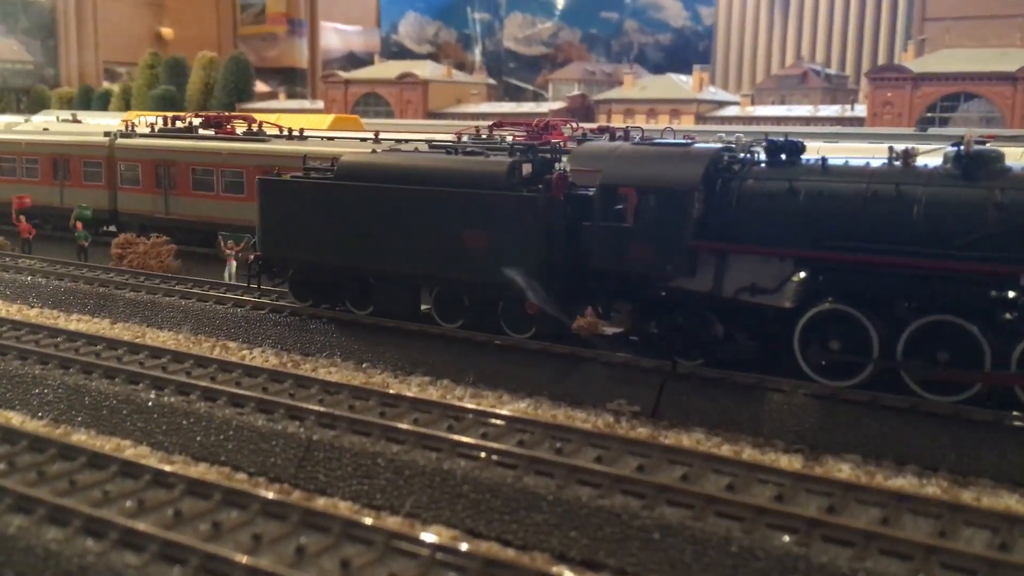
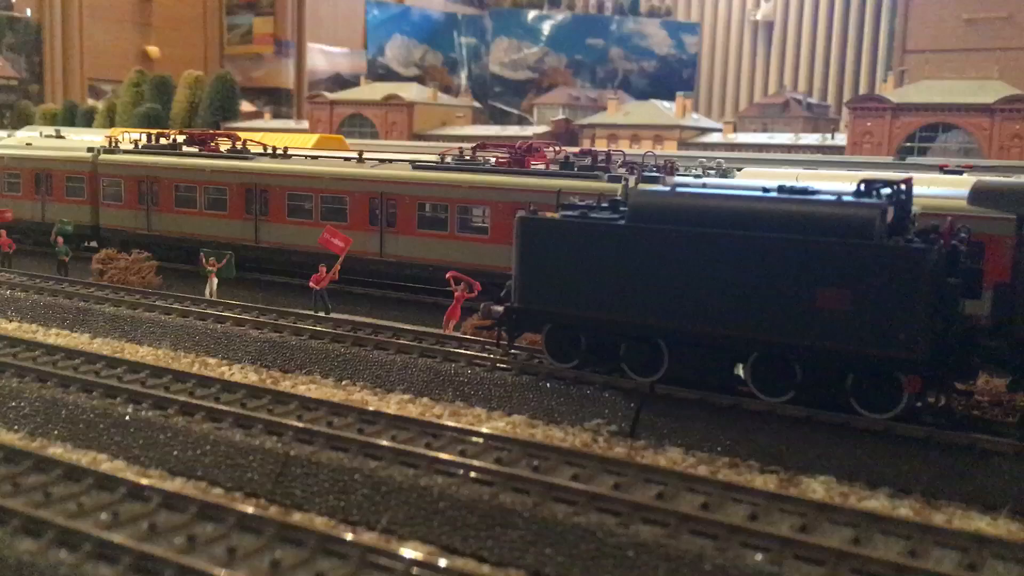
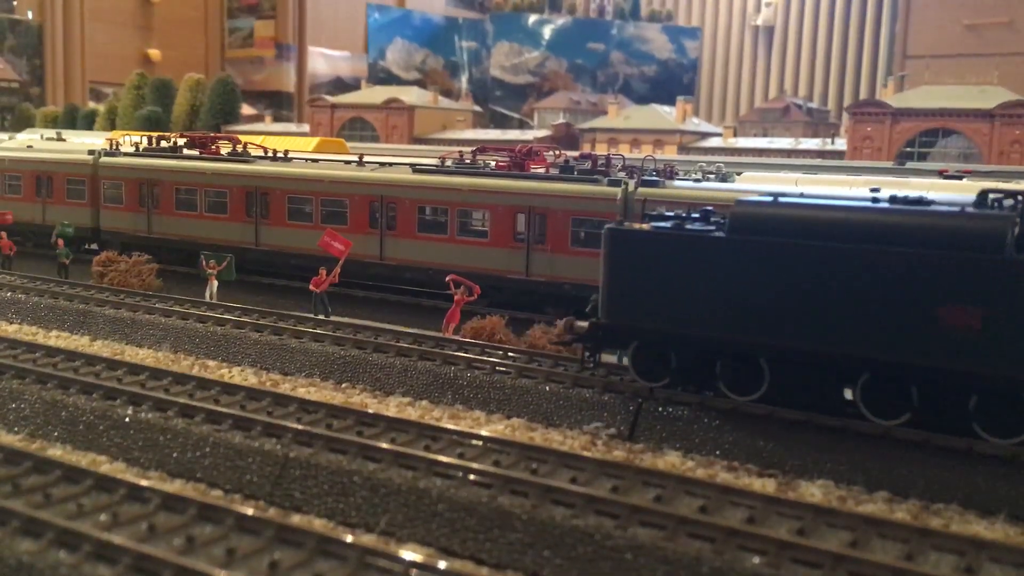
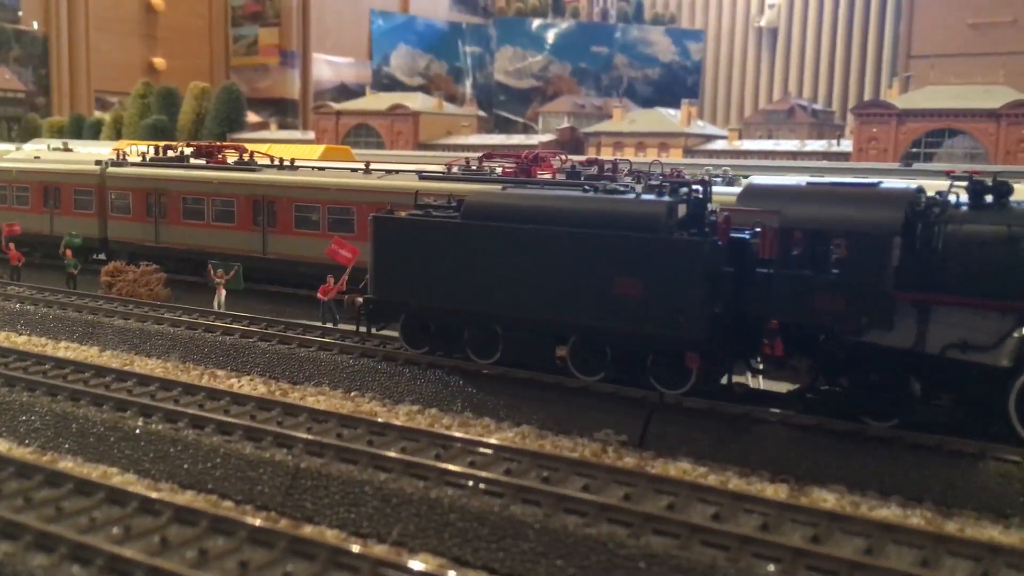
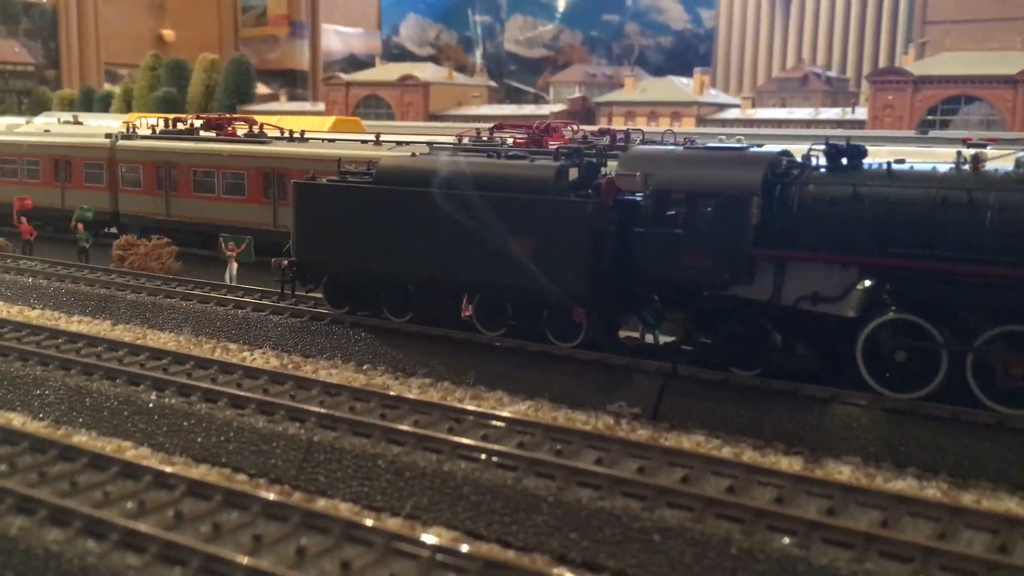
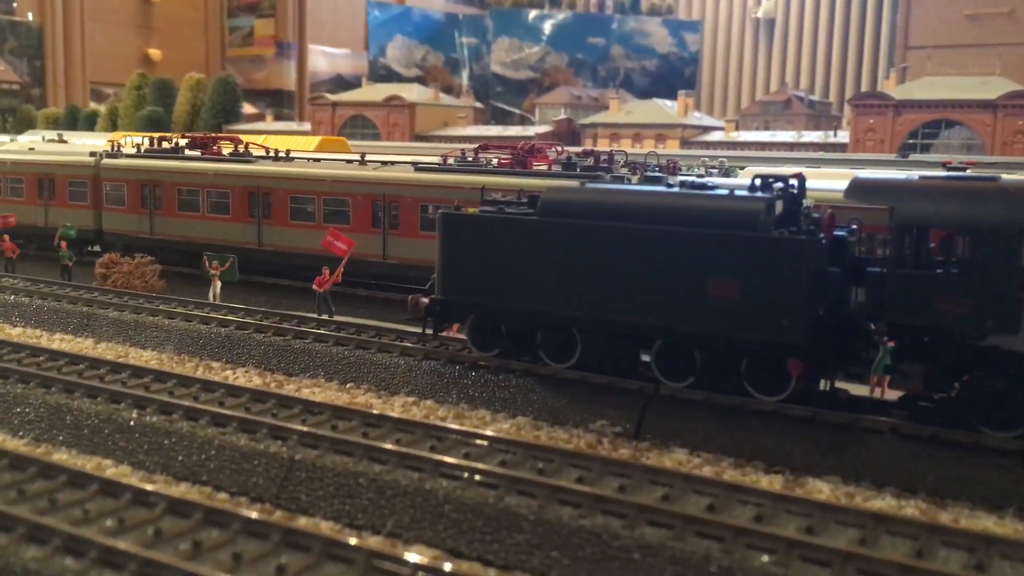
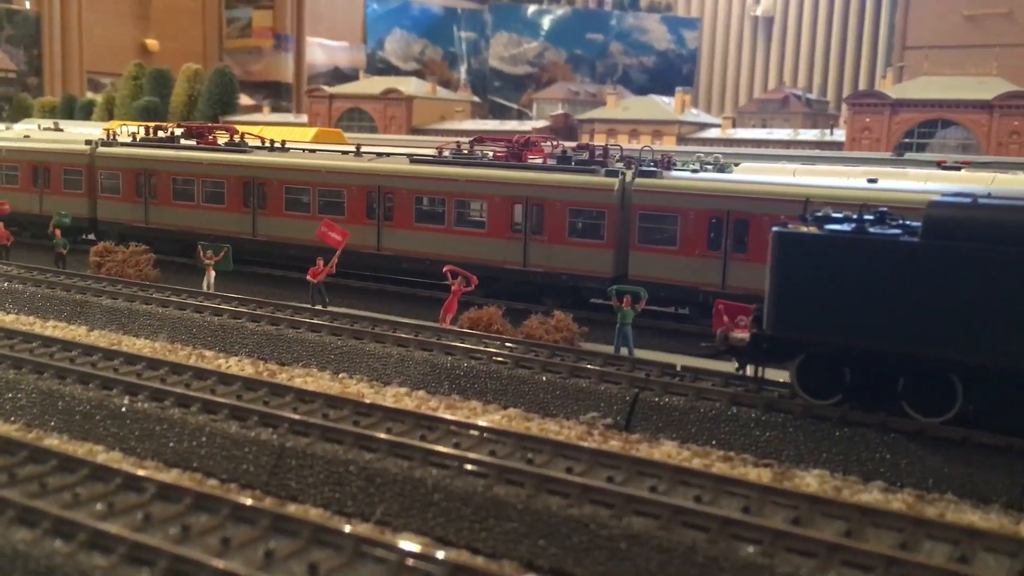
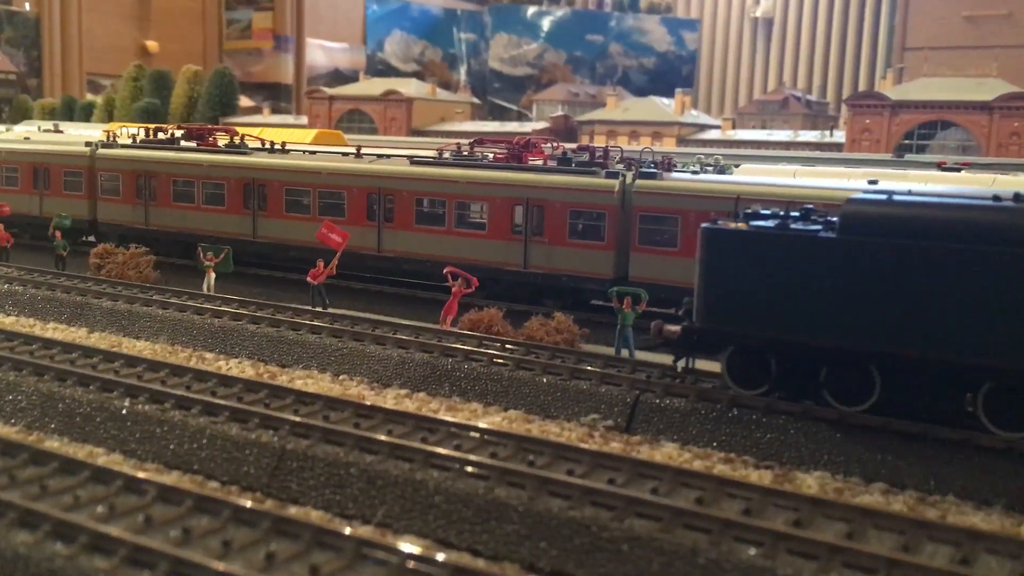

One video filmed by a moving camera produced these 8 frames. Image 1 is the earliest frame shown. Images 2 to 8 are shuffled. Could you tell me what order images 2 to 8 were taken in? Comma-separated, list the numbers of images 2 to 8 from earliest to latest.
5, 4, 6, 2, 3, 8, 7
